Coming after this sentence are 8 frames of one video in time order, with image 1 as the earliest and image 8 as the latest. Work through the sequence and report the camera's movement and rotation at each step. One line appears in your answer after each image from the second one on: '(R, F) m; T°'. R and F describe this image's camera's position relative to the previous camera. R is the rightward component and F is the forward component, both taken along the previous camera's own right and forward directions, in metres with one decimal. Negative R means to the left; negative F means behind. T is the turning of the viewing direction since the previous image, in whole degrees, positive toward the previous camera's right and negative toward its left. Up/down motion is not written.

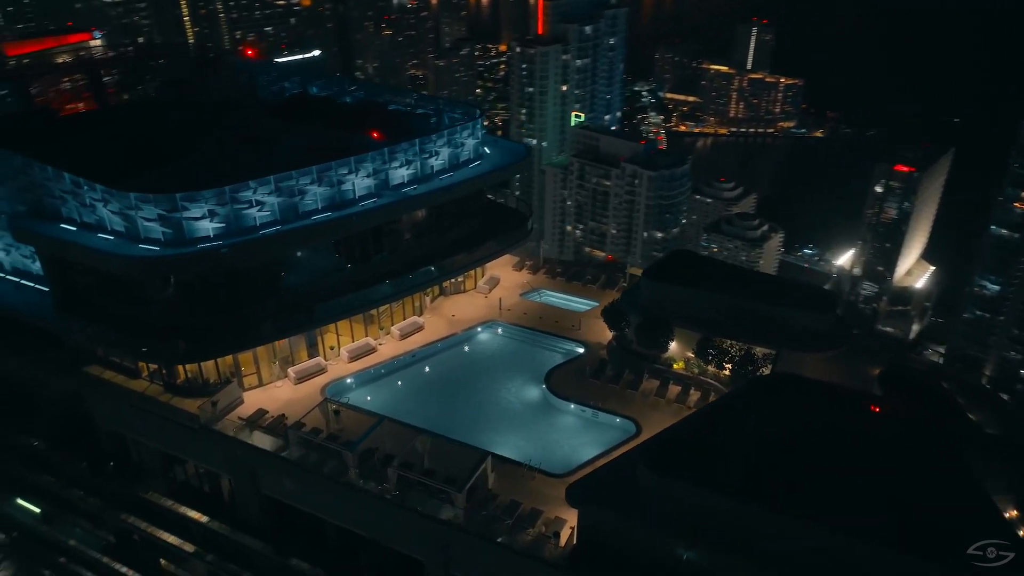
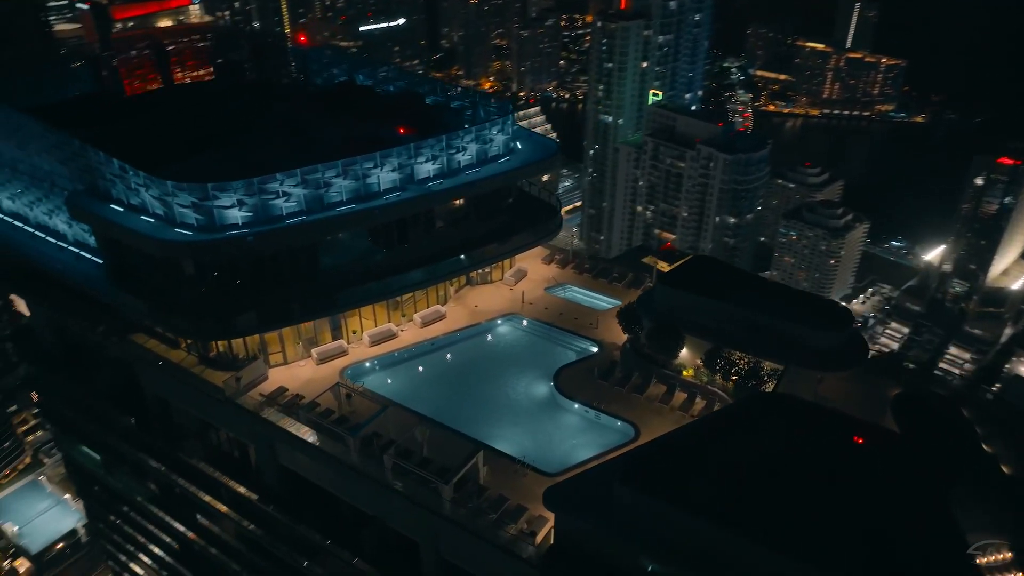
(+2.5, -0.5) m; -6°
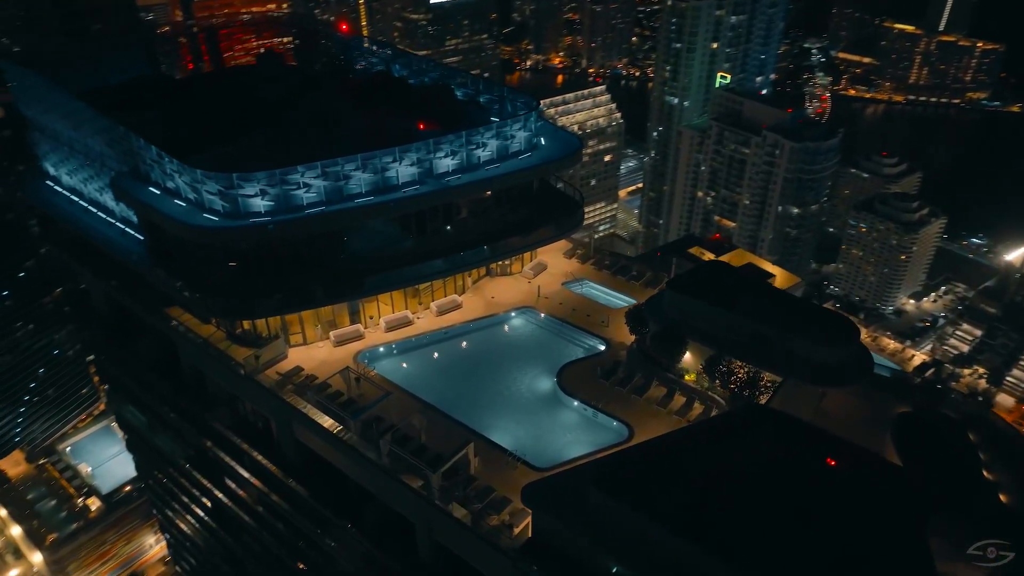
(+2.3, -0.7) m; -5°
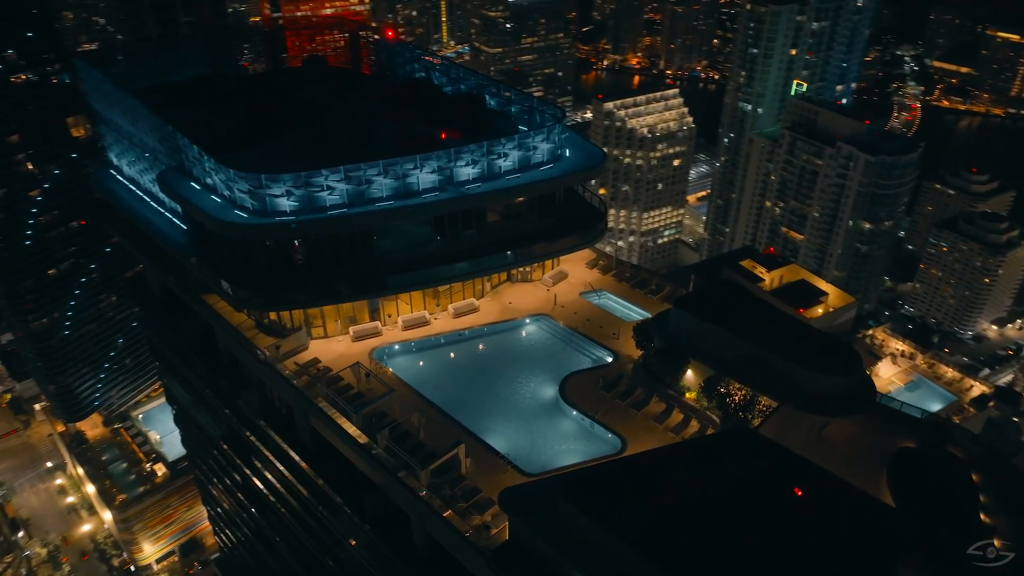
(+2.6, -0.8) m; -5°
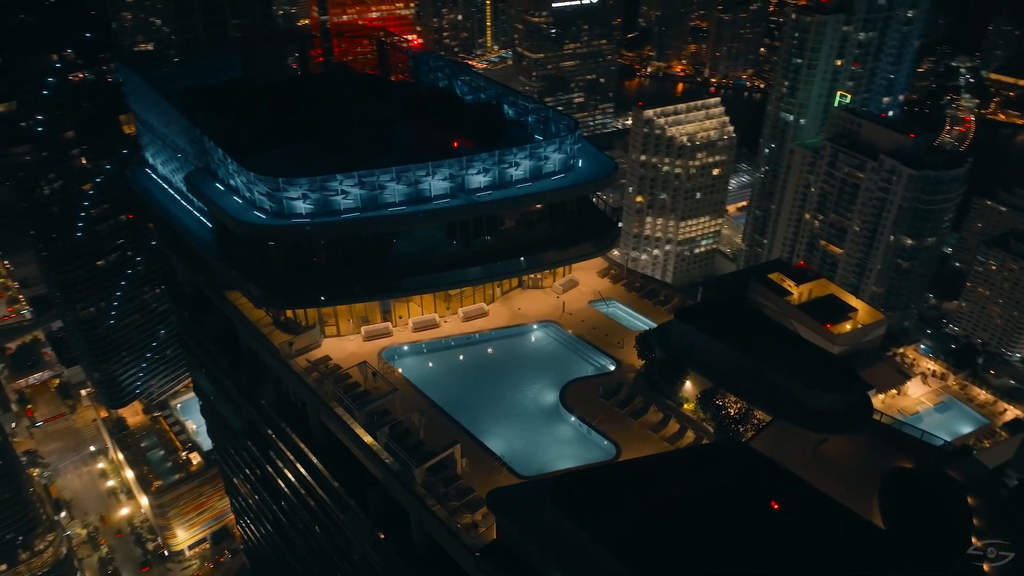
(+1.5, -0.7) m; -3°
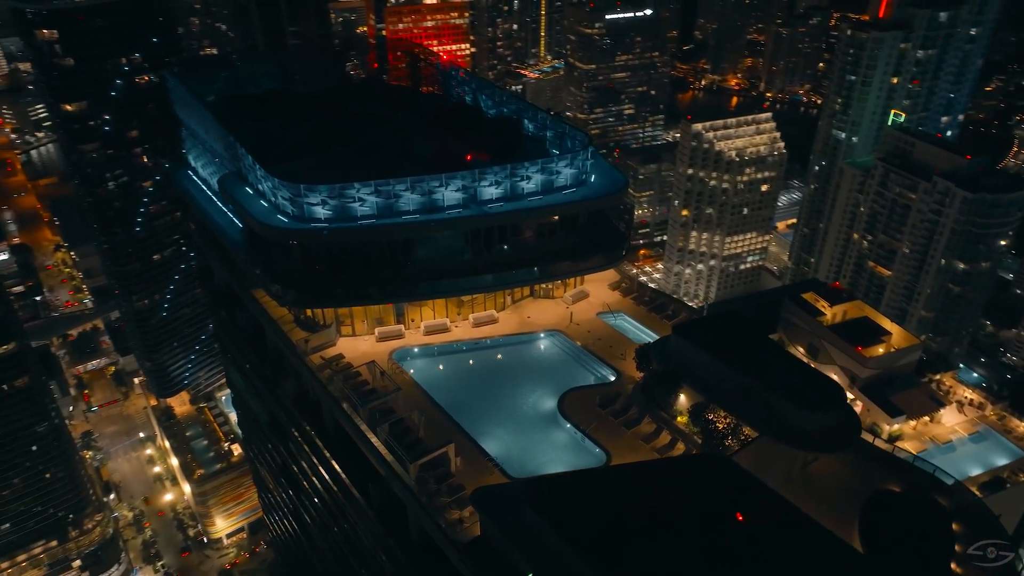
(+2.0, -1.2) m; -4°
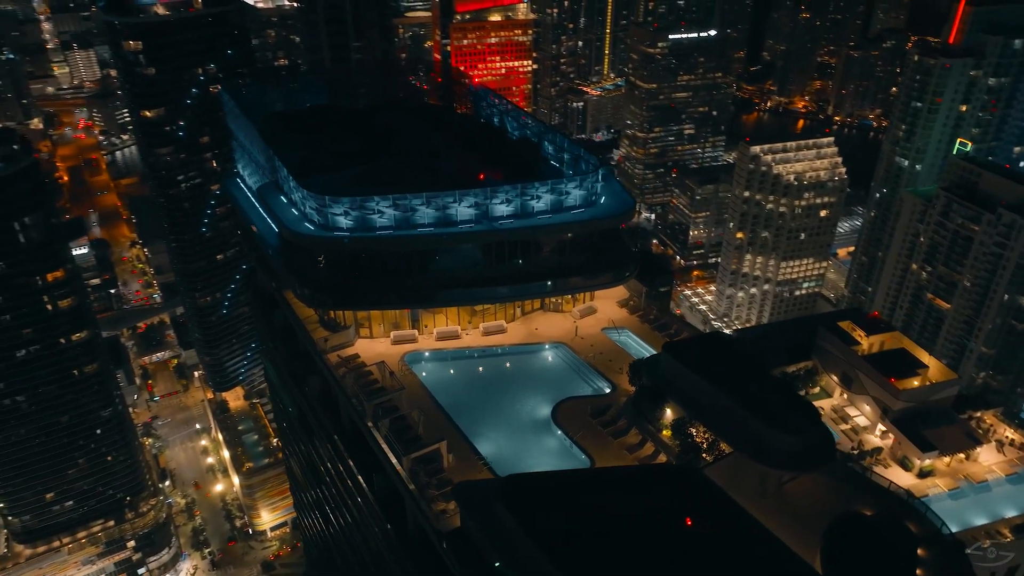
(+2.7, -2.1) m; -5°
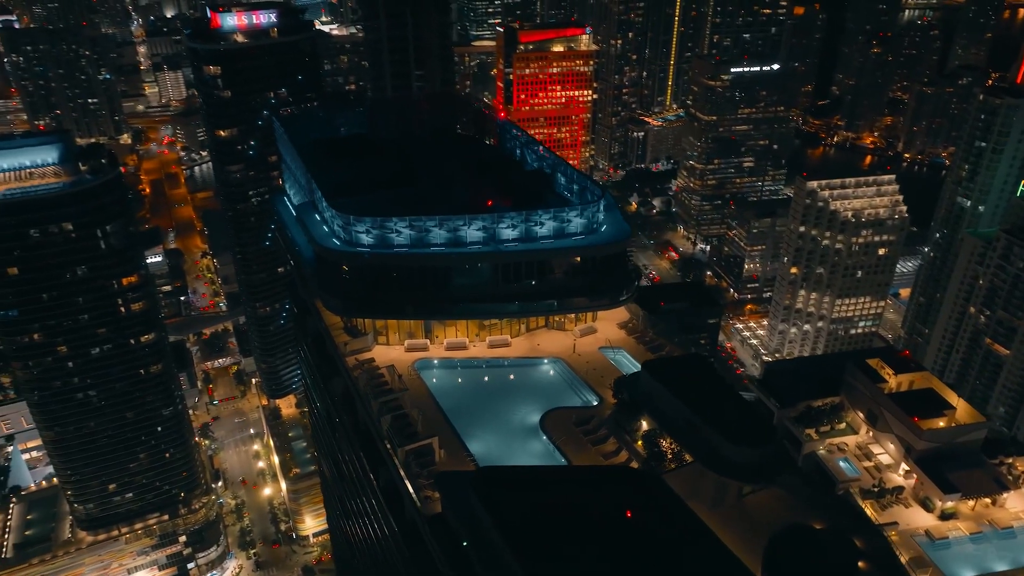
(+3.3, -3.6) m; -5°
